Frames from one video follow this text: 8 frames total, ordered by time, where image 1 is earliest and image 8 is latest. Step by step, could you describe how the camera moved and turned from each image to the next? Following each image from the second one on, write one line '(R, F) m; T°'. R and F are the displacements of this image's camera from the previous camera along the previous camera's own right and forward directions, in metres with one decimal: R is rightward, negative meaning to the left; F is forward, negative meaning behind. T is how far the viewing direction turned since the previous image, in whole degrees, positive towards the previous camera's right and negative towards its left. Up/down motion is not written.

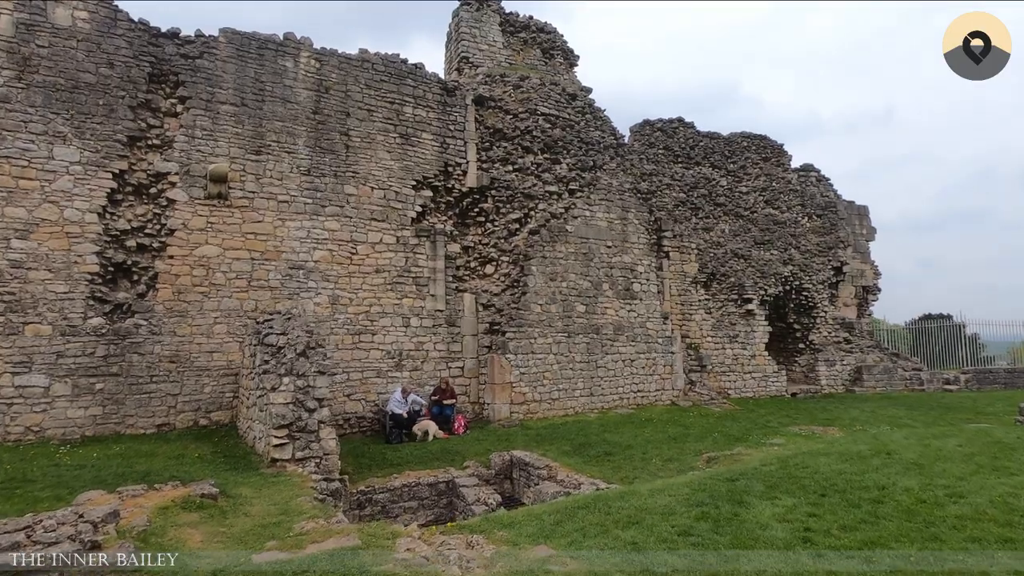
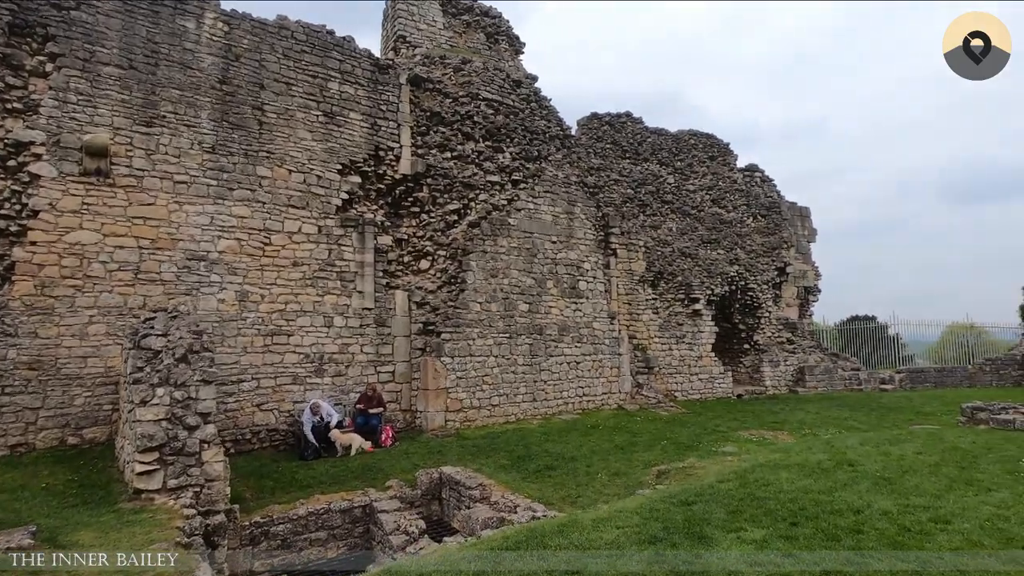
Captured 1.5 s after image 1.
(+0.3, +1.0) m; +5°
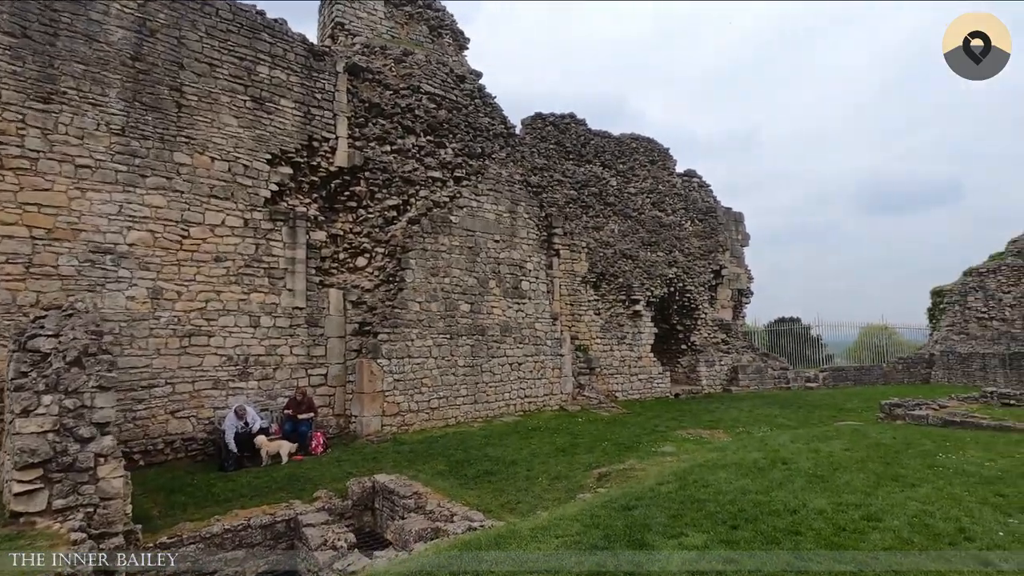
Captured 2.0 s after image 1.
(+0.1, +0.3) m; +6°
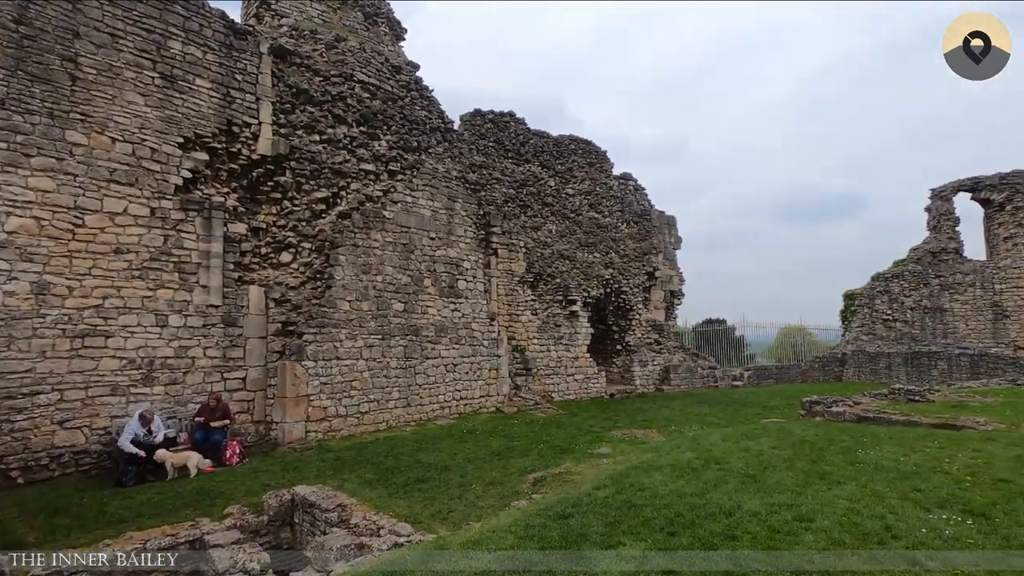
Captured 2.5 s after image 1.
(+0.1, +0.3) m; +7°
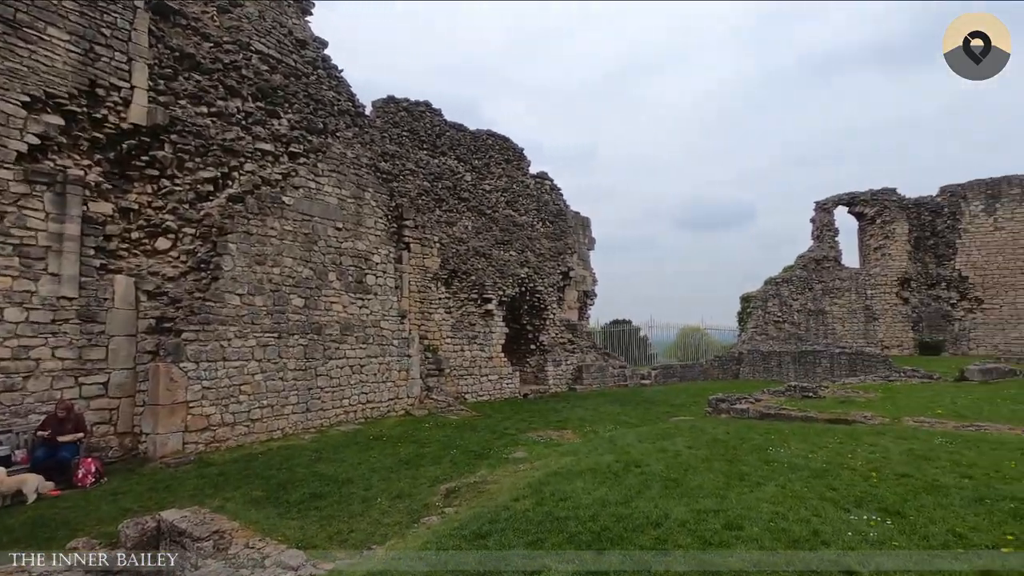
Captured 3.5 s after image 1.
(0.0, +0.5) m; +9°
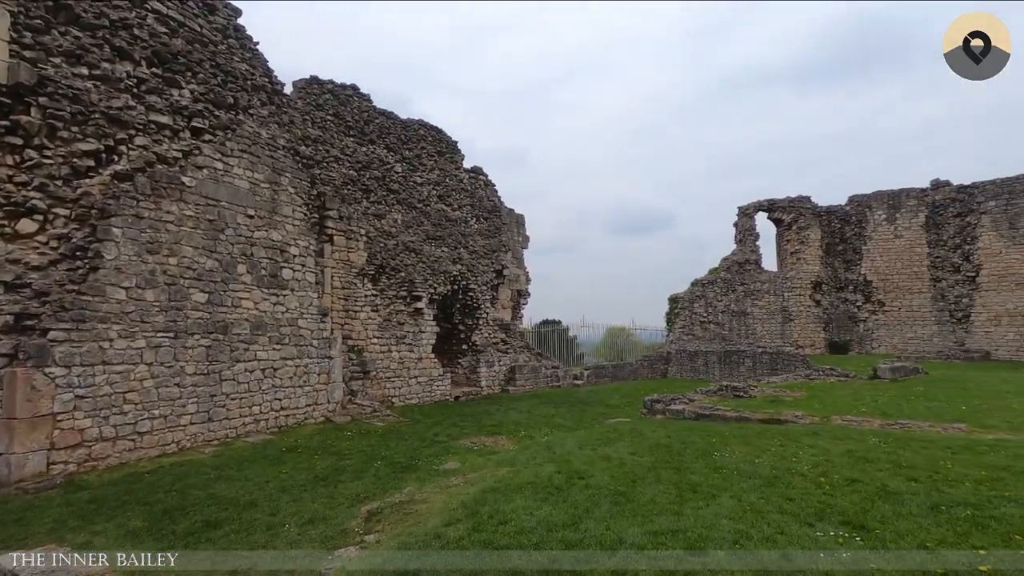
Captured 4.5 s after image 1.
(0.0, +0.6) m; +7°
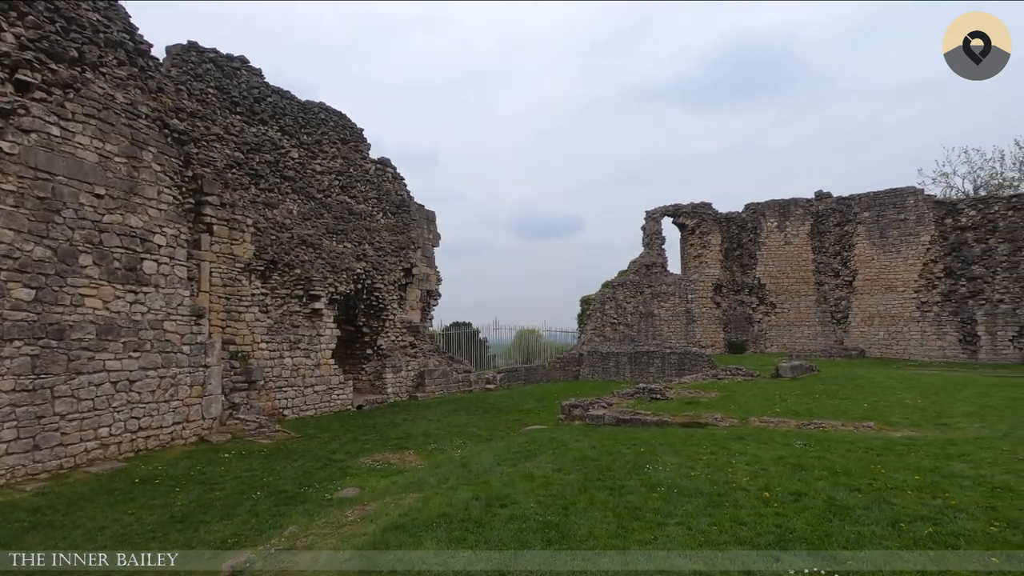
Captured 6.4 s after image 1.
(0.0, +0.9) m; +10°
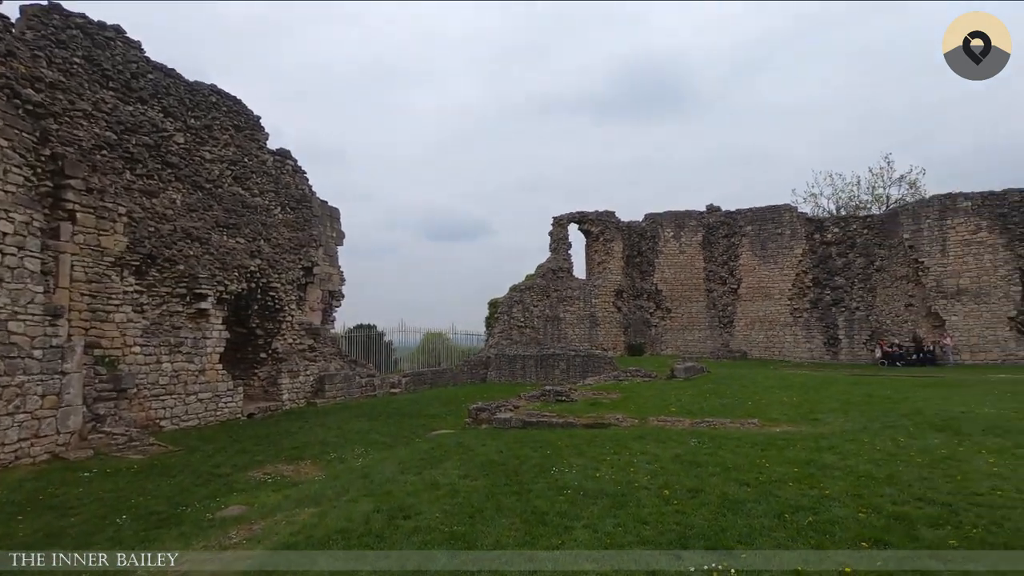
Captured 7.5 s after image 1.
(0.0, +0.1) m; +10°
